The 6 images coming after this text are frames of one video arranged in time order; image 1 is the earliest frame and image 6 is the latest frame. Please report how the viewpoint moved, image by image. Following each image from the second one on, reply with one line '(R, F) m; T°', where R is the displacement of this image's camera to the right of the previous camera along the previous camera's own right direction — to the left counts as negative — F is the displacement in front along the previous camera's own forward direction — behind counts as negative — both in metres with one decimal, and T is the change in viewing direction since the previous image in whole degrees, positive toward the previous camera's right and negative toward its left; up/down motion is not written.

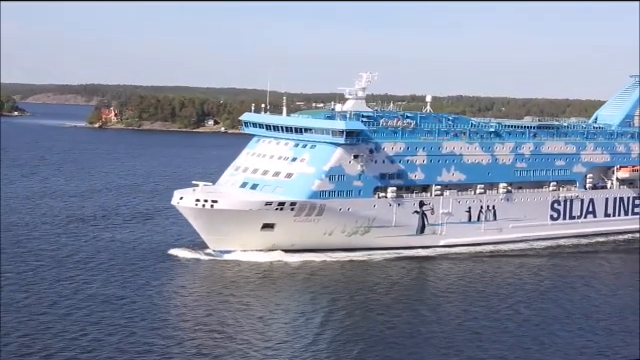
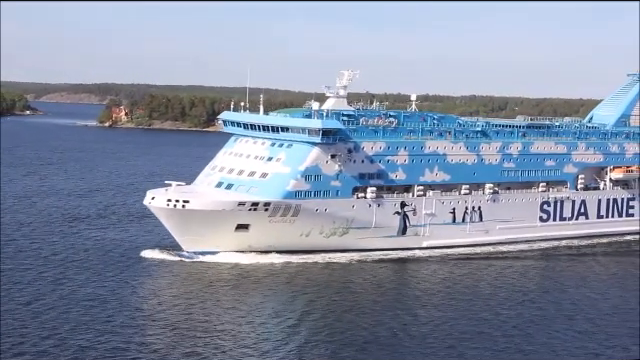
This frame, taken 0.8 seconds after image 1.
(+1.0, +0.5) m; -1°
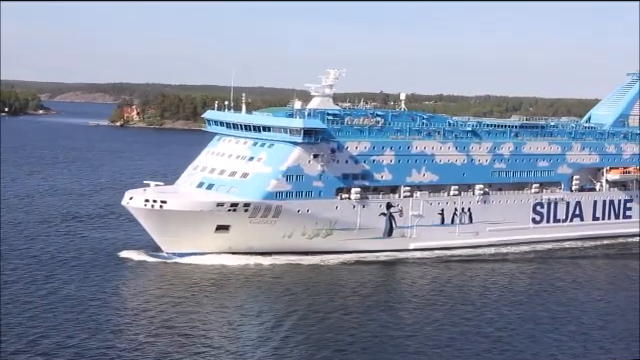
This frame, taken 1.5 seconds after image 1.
(+0.8, +0.4) m; -1°
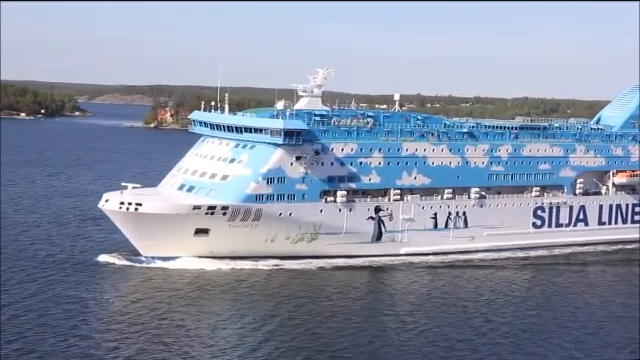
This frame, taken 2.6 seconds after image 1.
(+1.2, +0.7) m; -2°
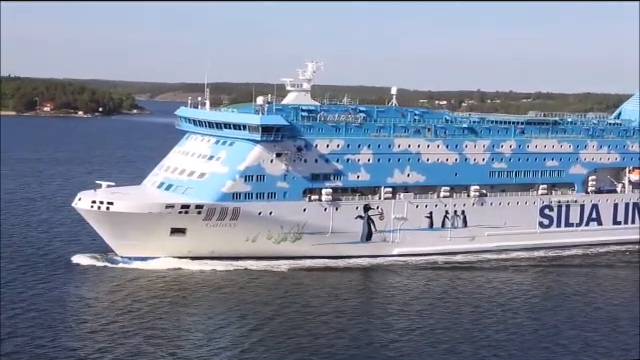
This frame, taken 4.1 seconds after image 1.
(+1.7, +0.9) m; -3°
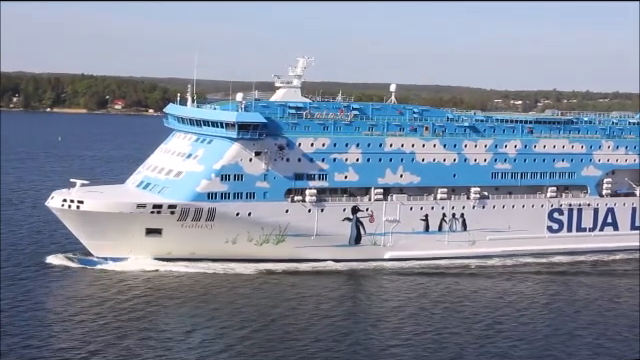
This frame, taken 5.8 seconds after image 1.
(+1.7, +1.0) m; -4°
